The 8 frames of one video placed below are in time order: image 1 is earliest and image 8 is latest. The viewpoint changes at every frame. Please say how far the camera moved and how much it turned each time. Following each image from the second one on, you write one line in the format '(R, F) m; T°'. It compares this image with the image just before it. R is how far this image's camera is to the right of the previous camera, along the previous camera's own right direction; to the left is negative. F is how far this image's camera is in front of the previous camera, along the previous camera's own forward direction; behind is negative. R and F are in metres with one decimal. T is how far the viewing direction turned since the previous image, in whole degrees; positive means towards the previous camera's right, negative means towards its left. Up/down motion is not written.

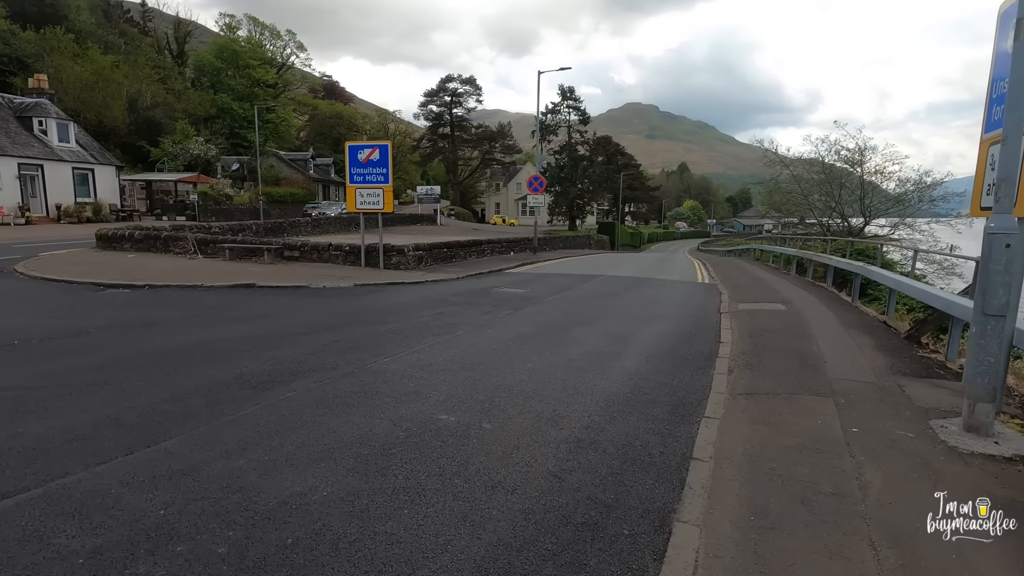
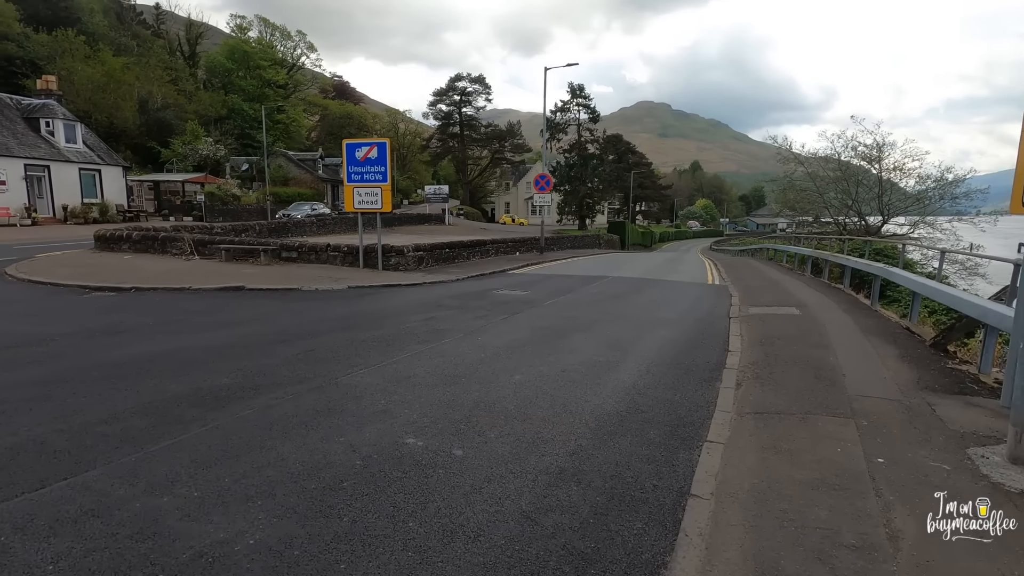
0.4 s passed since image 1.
(+0.3, +0.5) m; -1°
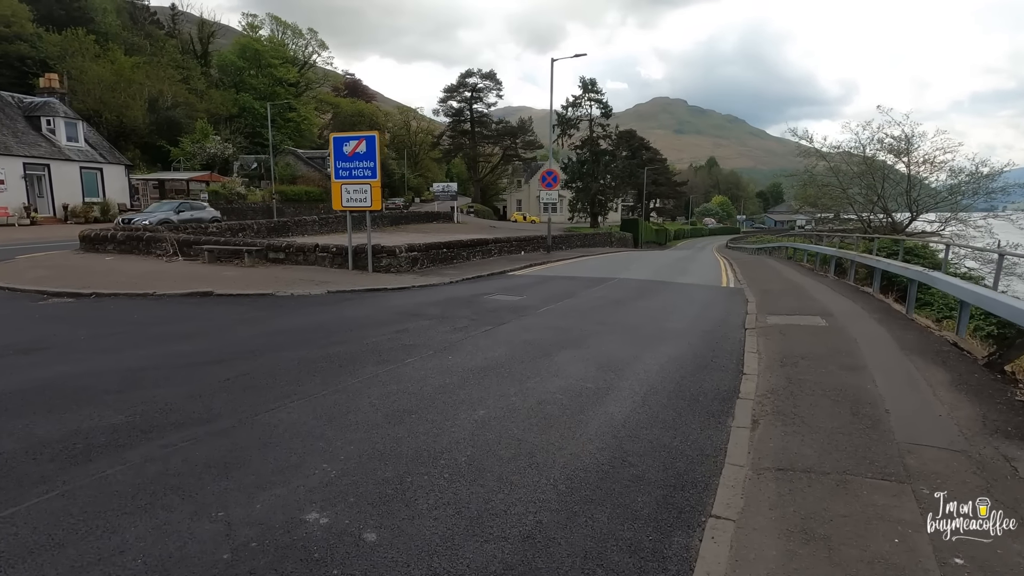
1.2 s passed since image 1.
(+0.4, +1.1) m; -2°
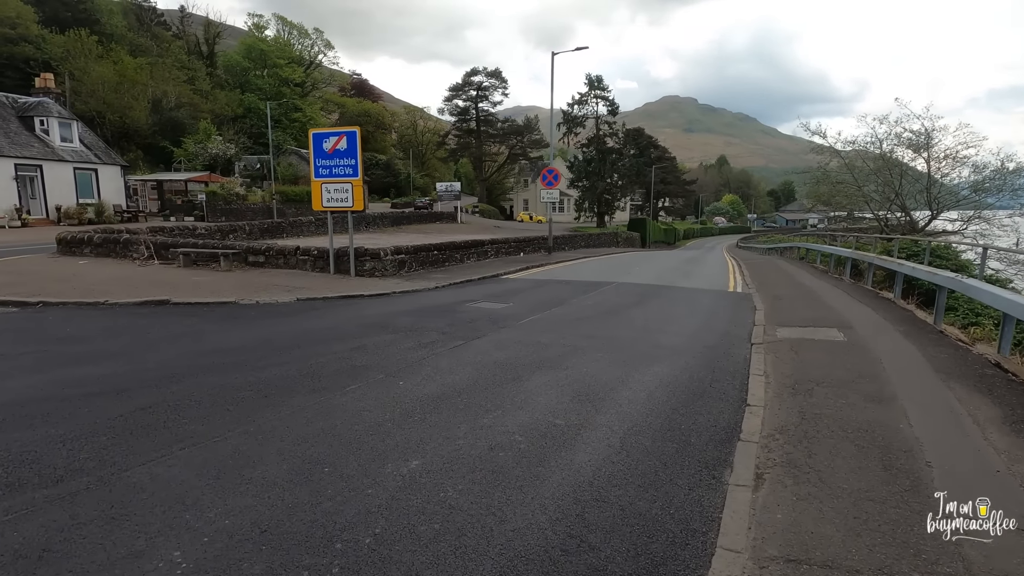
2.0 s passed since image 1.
(+0.5, +0.9) m; -1°
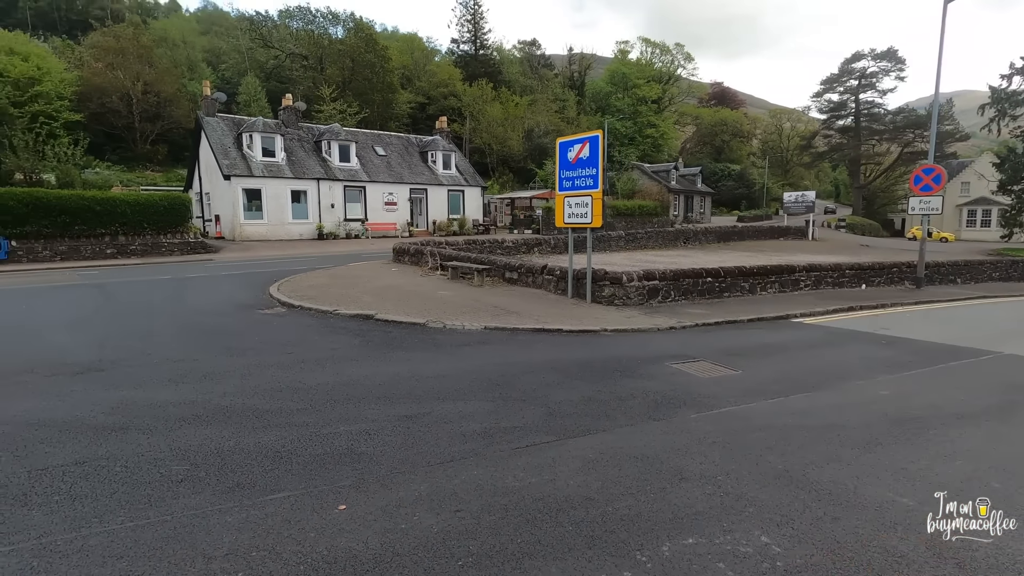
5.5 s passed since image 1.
(+1.7, +3.2) m; -37°
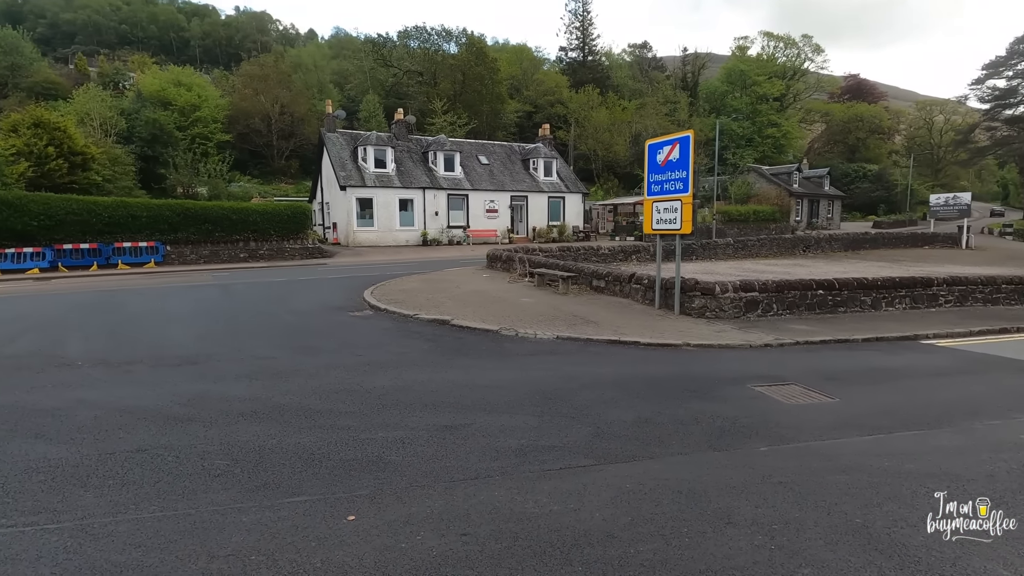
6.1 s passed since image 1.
(+0.5, +0.3) m; -11°
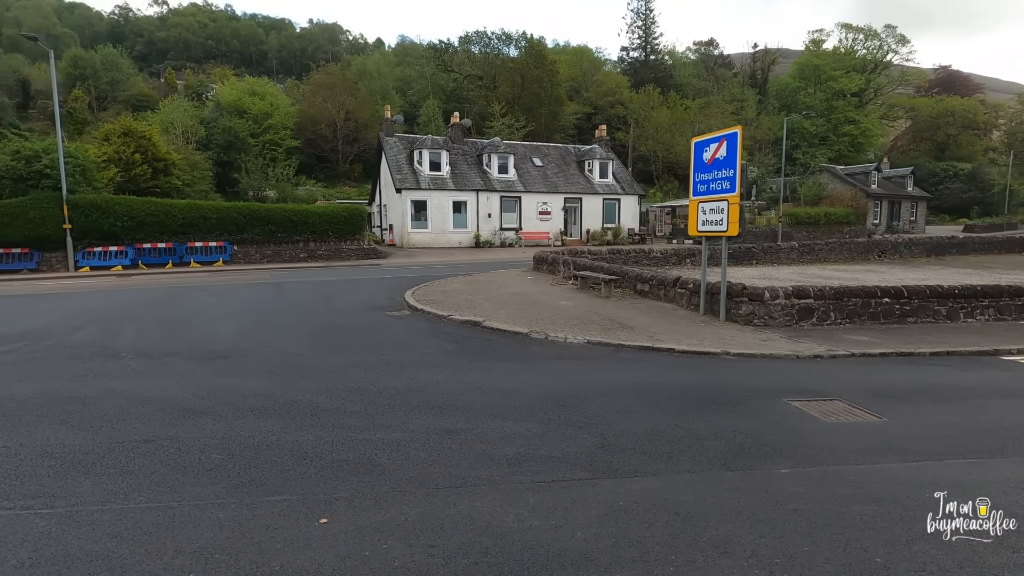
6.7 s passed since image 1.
(+0.5, +0.2) m; -6°
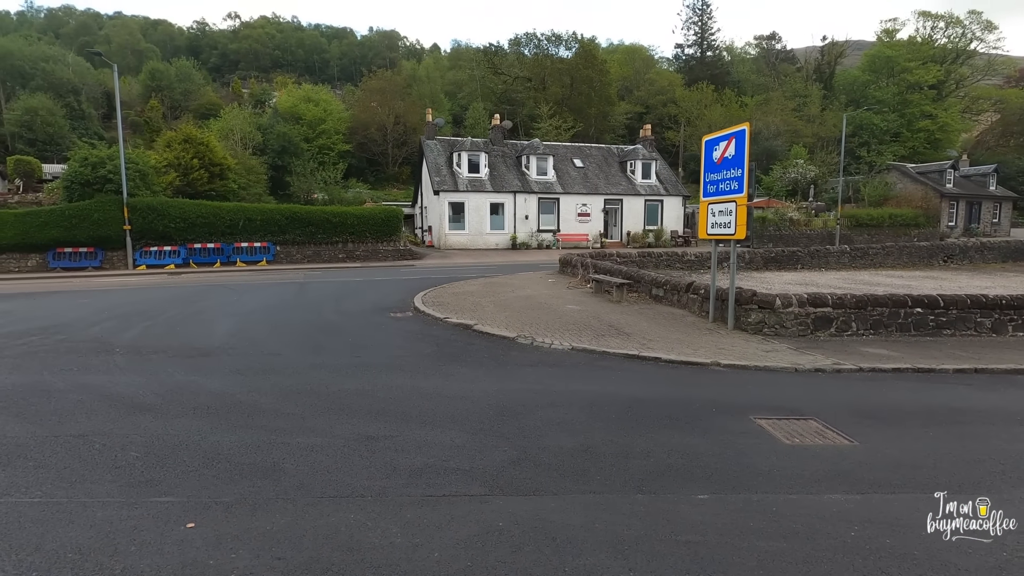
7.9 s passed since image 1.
(+1.1, +0.2) m; -6°
